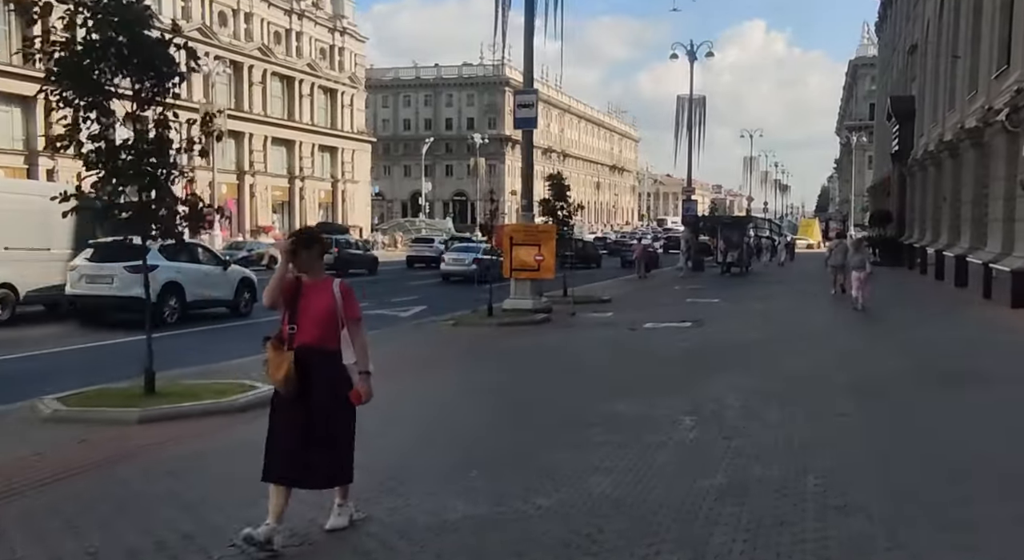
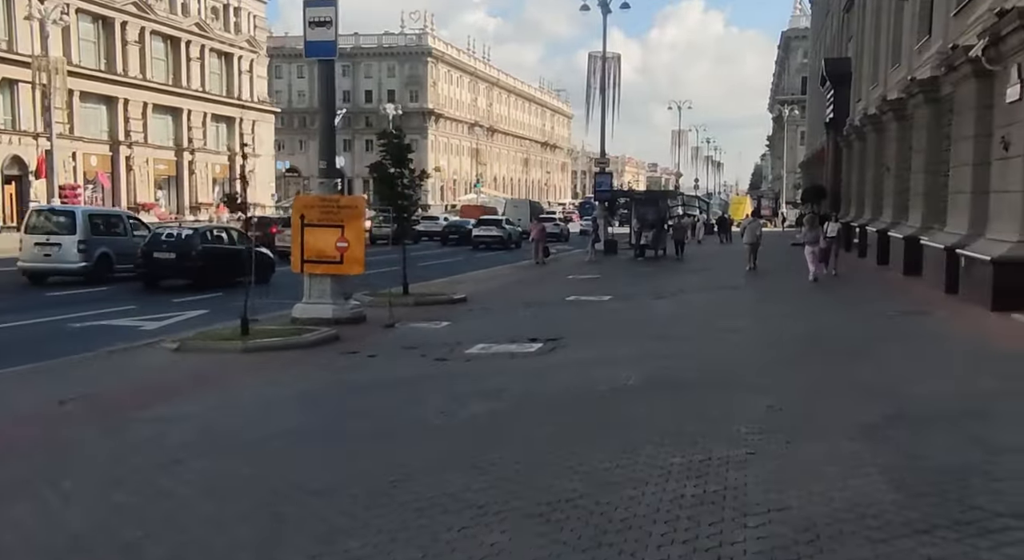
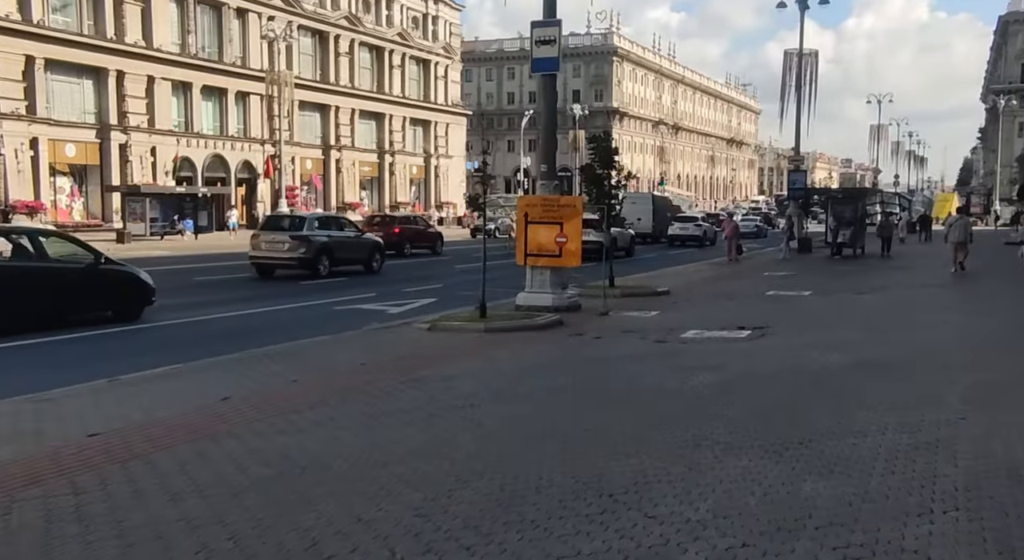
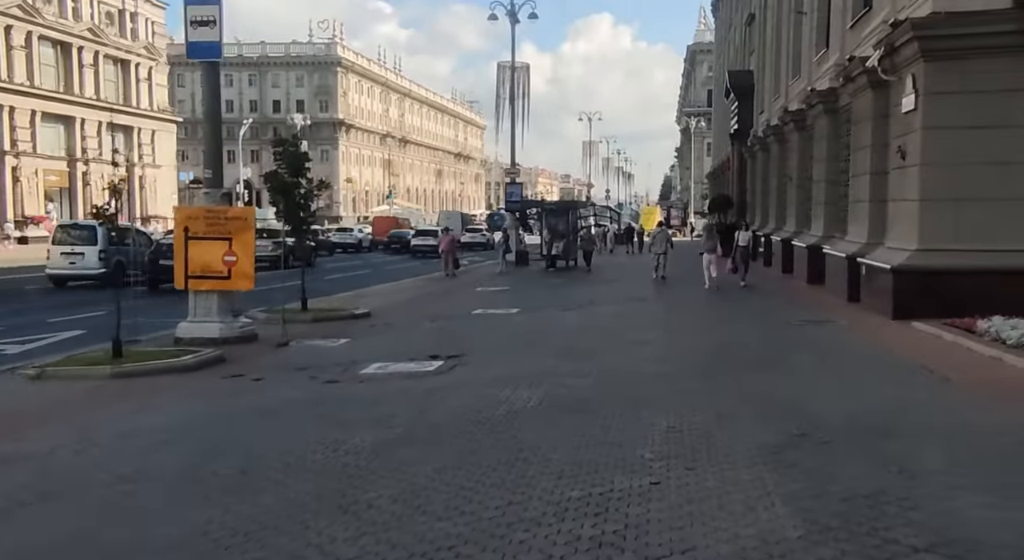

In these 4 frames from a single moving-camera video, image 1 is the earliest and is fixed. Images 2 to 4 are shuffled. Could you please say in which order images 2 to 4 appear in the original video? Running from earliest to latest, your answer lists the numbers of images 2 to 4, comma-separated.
3, 2, 4
